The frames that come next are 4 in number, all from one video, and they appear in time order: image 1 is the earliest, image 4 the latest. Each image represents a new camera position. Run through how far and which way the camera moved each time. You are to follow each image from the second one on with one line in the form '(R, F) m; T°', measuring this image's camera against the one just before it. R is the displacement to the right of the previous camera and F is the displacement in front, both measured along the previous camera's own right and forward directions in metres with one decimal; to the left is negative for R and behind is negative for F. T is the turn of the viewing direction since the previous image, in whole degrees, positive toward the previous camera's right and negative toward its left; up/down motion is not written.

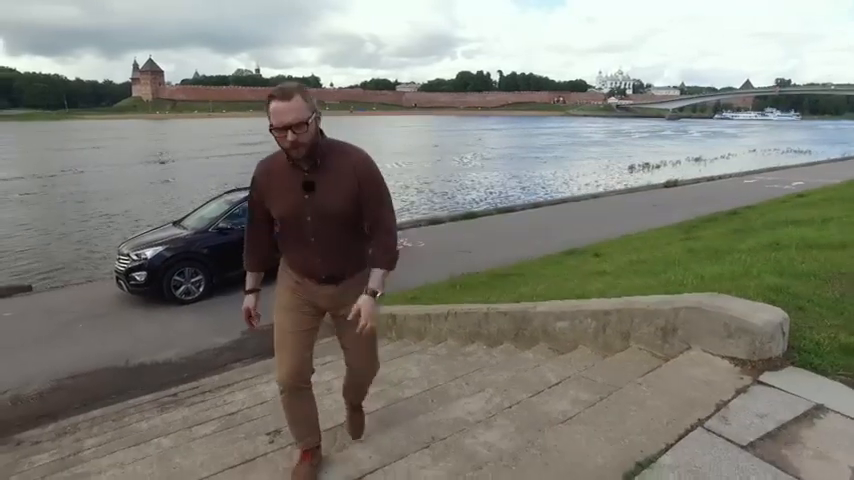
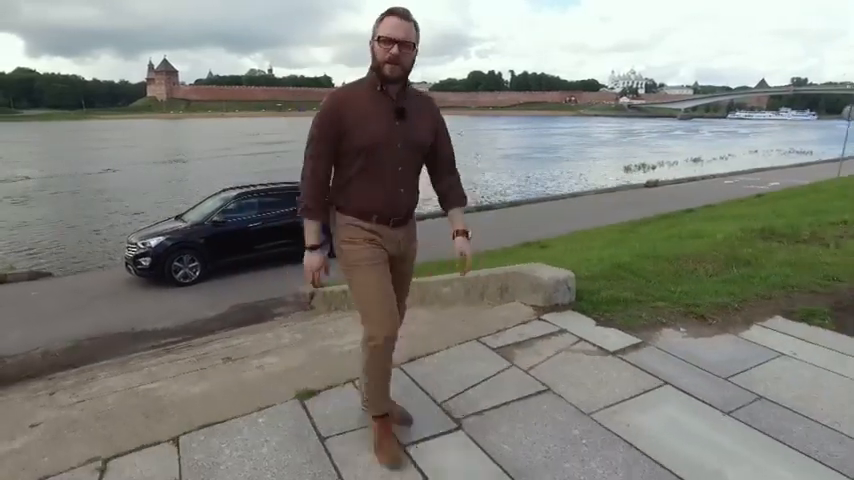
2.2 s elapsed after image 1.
(+0.9, -1.5) m; -1°
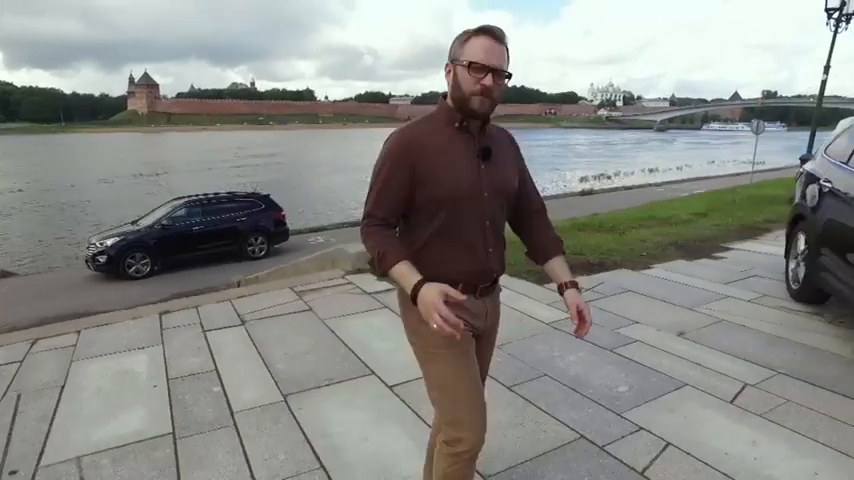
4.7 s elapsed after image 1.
(+1.6, -2.1) m; +1°
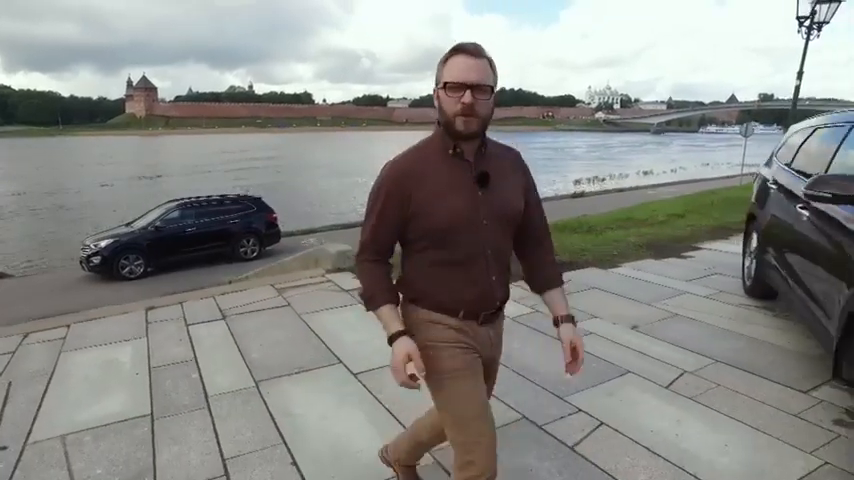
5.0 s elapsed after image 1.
(+0.3, -0.3) m; 0°
